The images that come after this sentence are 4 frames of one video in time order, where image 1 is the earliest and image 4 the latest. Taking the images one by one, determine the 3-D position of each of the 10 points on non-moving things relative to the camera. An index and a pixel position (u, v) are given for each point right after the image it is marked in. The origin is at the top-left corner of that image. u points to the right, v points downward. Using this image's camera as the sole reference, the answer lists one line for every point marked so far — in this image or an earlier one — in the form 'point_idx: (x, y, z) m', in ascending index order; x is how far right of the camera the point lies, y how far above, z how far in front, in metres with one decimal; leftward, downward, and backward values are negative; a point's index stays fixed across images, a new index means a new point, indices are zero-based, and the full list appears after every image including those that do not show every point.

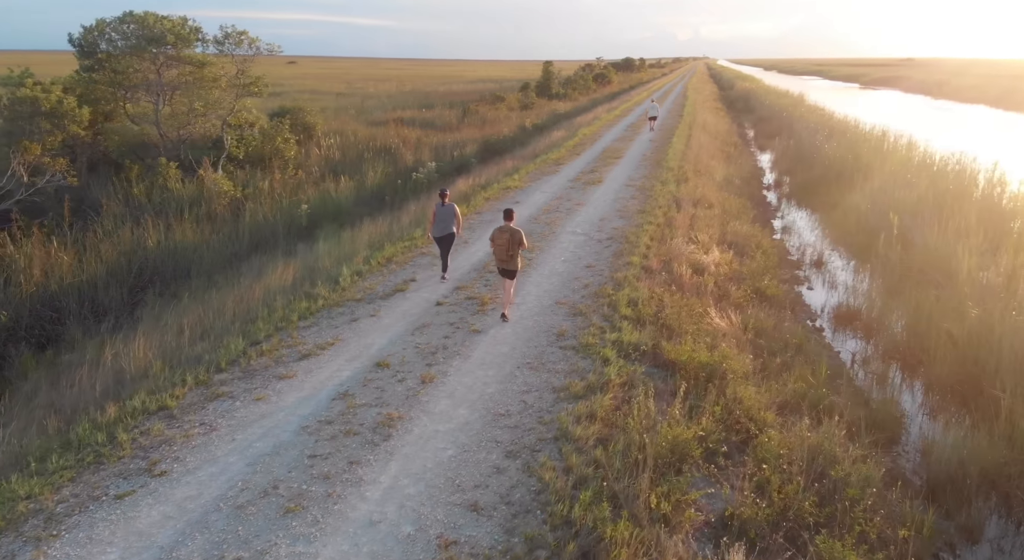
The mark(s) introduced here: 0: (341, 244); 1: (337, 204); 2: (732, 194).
0: (-2.9, +0.6, +11.4) m
1: (-4.8, +2.1, +18.2) m
2: (+6.3, +2.5, +19.6) m
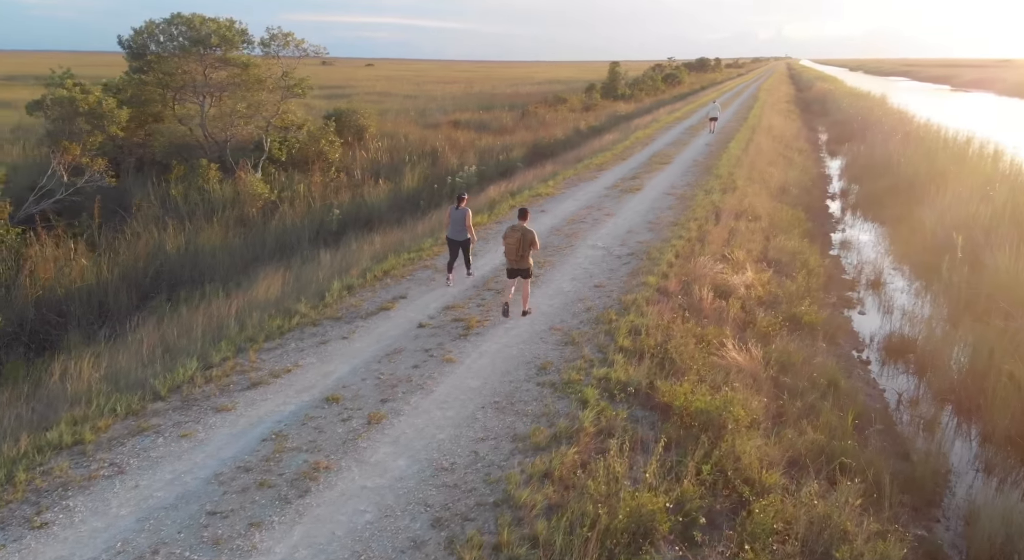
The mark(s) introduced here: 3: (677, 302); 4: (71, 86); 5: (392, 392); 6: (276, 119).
0: (-2.7, +0.4, +10.9) m
1: (-3.9, +1.9, +17.9) m
2: (+7.3, +2.0, +18.1) m
3: (+2.2, -0.3, +8.8) m
4: (-10.0, +4.4, +15.5) m
5: (-1.1, -1.0, +6.1) m
6: (-7.1, +4.5, +19.1) m
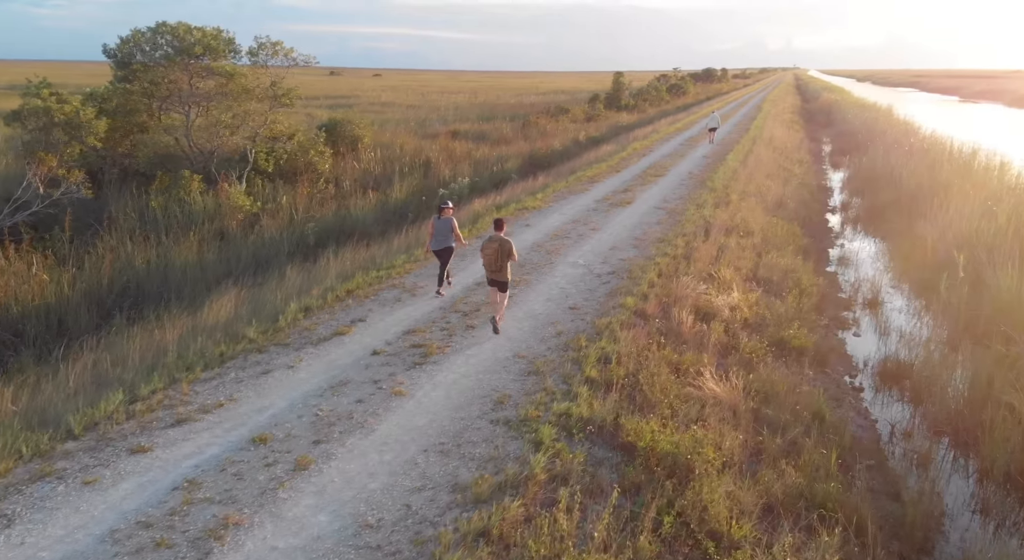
0: (-3.1, +0.1, +10.4) m
1: (-4.2, +1.6, +17.4) m
2: (+7.0, +1.6, +17.6) m
3: (+1.8, -0.6, +8.3) m
4: (-10.4, +4.1, +15.1) m
5: (-1.5, -1.3, +5.6) m
6: (-7.4, +4.1, +18.7) m
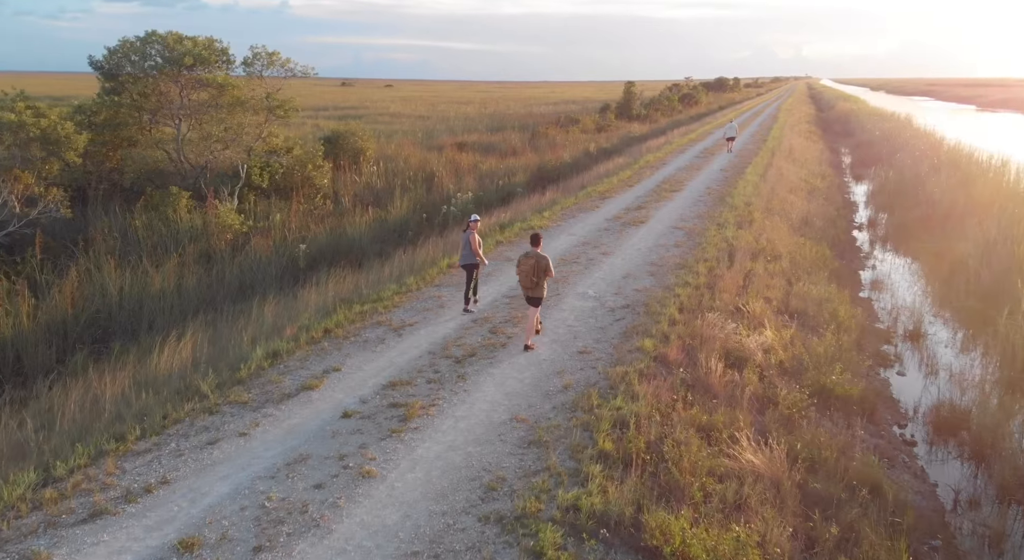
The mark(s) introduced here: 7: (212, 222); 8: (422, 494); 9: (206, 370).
0: (-3.0, -0.3, +9.3) m
1: (-4.1, +1.0, +16.4) m
2: (+7.1, +1.0, +16.4) m
3: (+1.8, -1.0, +7.1) m
4: (-10.3, +3.6, +14.2) m
5: (-1.5, -1.7, +4.4) m
6: (-7.2, +3.5, +17.7) m
7: (-7.3, +1.3, +16.0) m
8: (-0.6, -1.6, +4.9) m
9: (-3.1, -0.9, +7.0) m
